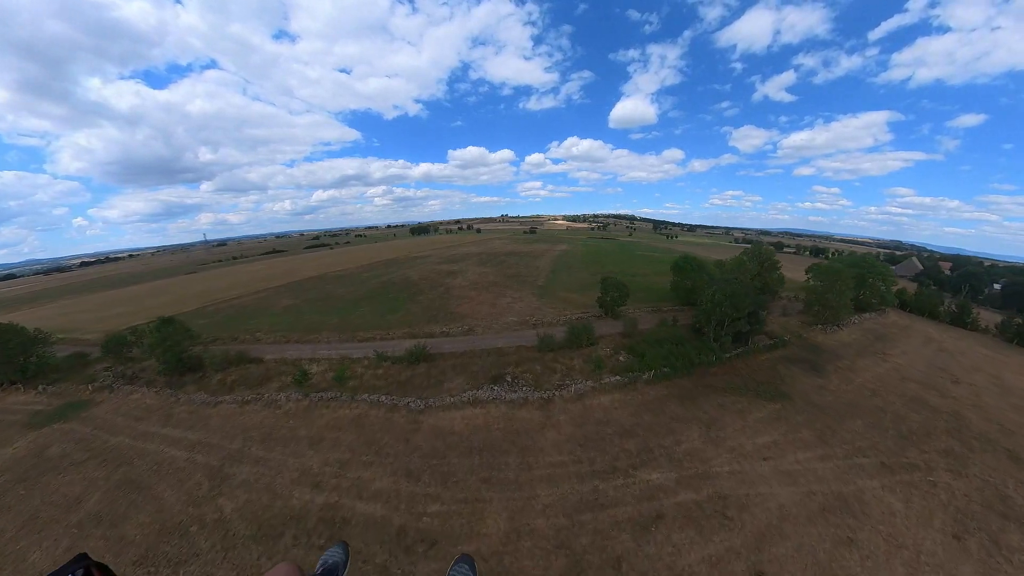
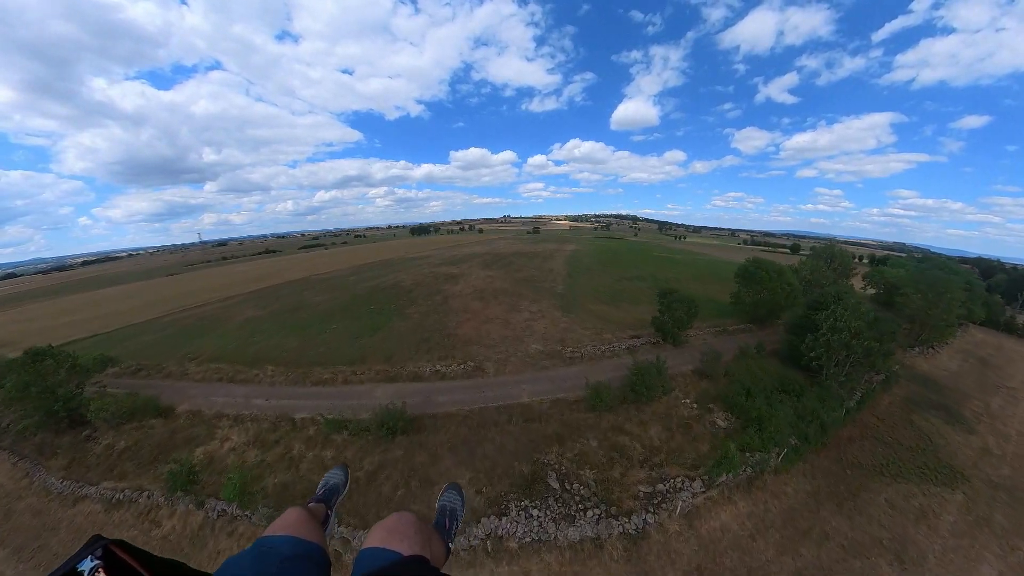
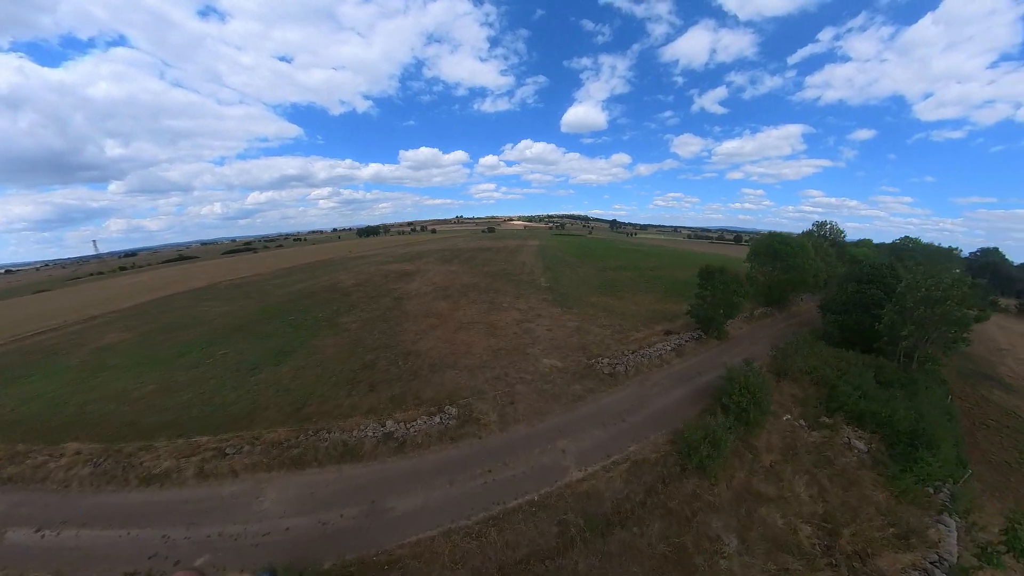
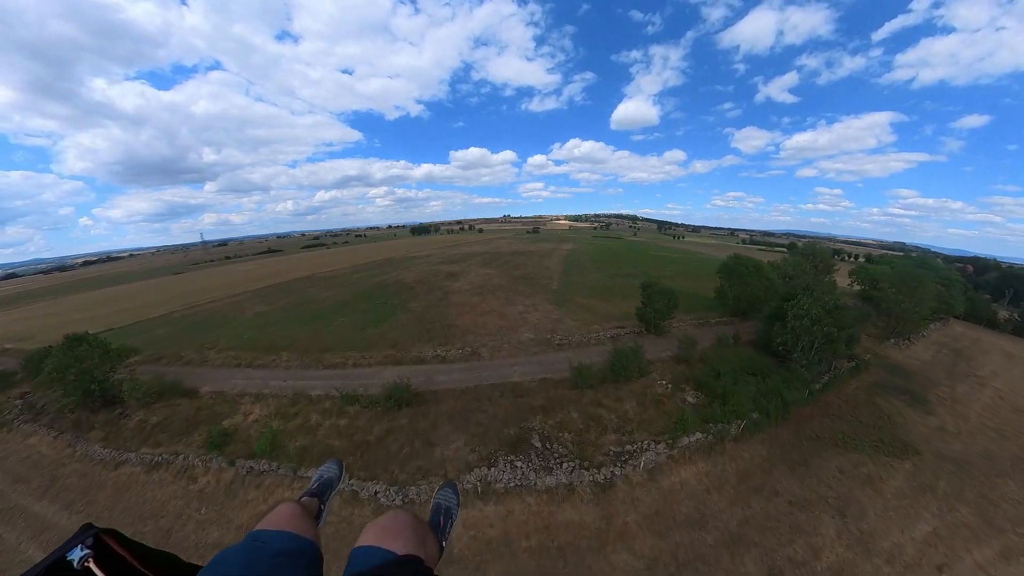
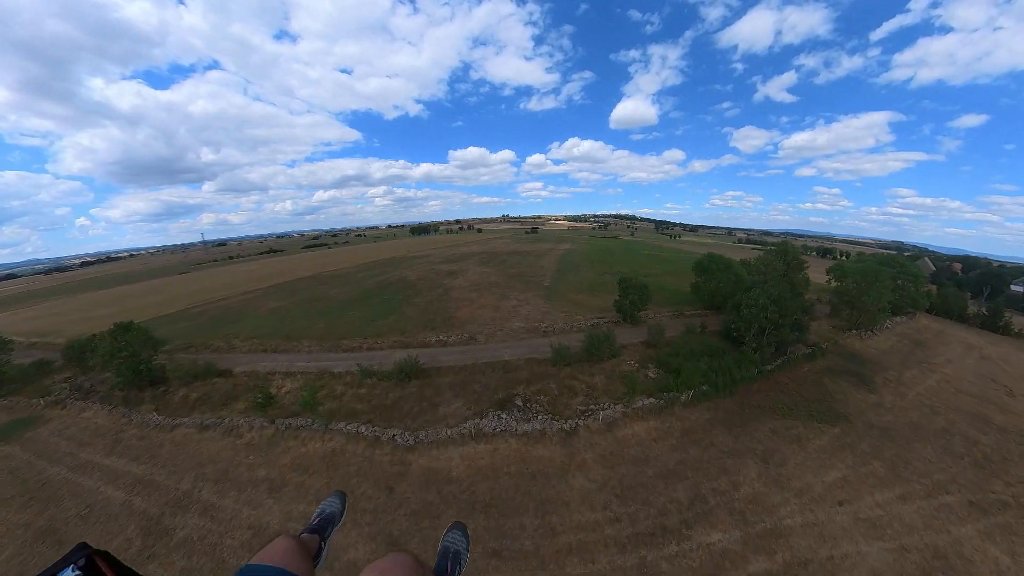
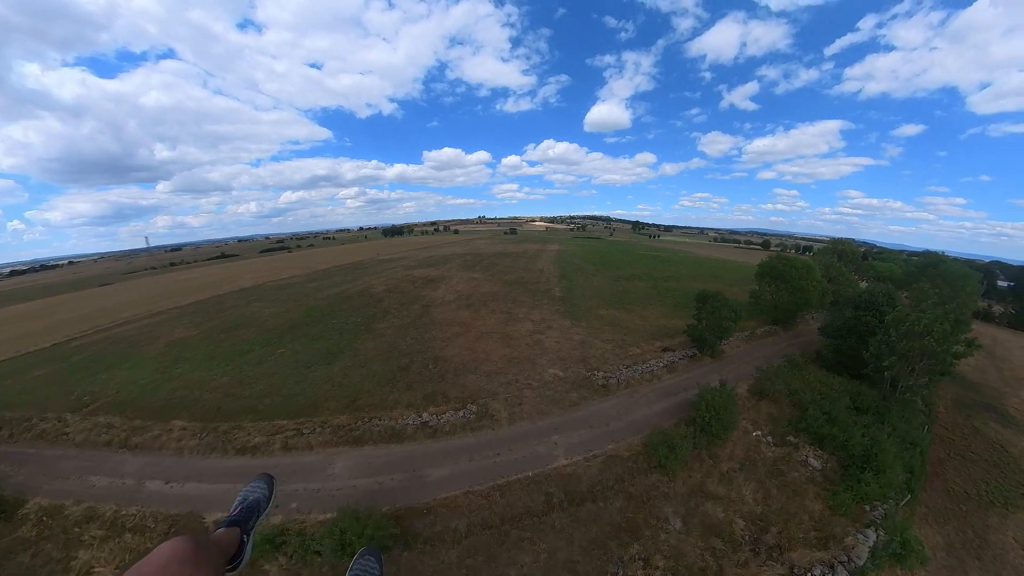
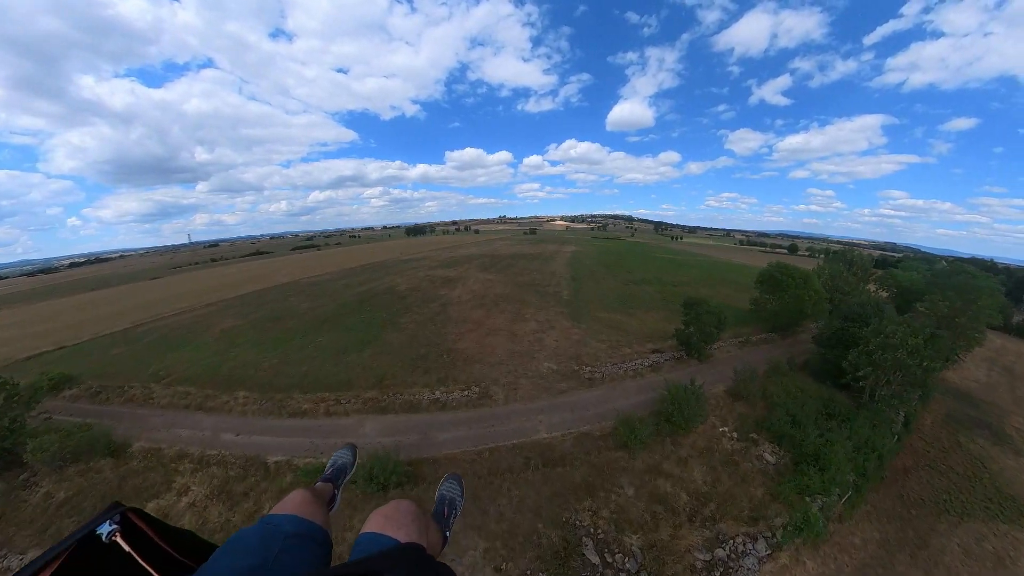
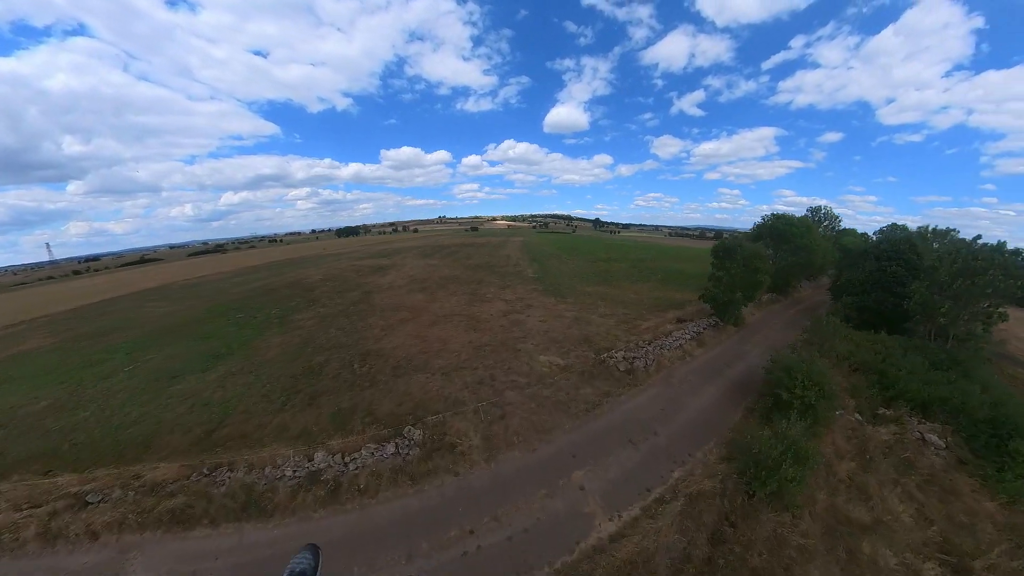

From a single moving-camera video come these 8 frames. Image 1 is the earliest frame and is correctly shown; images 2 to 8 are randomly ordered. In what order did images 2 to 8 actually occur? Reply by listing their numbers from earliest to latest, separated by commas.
5, 4, 2, 7, 6, 3, 8
